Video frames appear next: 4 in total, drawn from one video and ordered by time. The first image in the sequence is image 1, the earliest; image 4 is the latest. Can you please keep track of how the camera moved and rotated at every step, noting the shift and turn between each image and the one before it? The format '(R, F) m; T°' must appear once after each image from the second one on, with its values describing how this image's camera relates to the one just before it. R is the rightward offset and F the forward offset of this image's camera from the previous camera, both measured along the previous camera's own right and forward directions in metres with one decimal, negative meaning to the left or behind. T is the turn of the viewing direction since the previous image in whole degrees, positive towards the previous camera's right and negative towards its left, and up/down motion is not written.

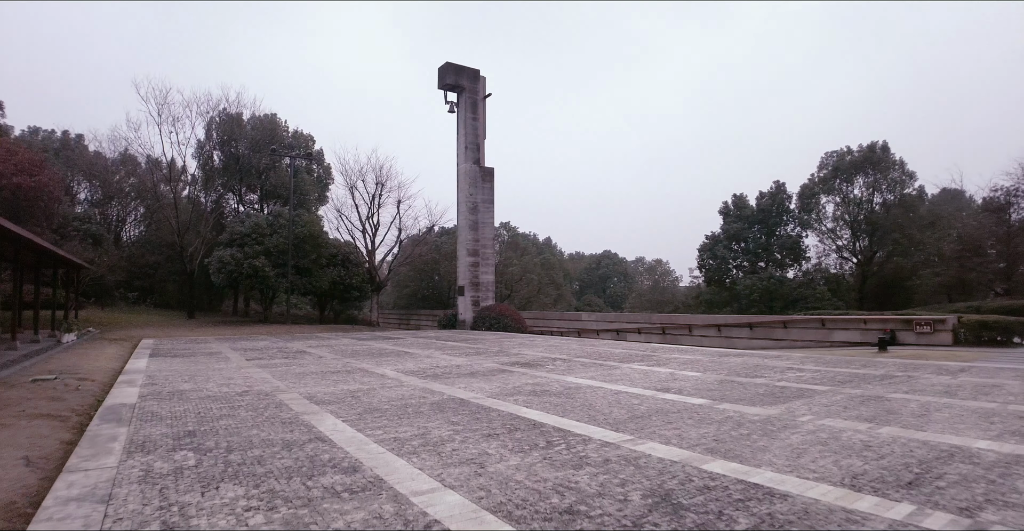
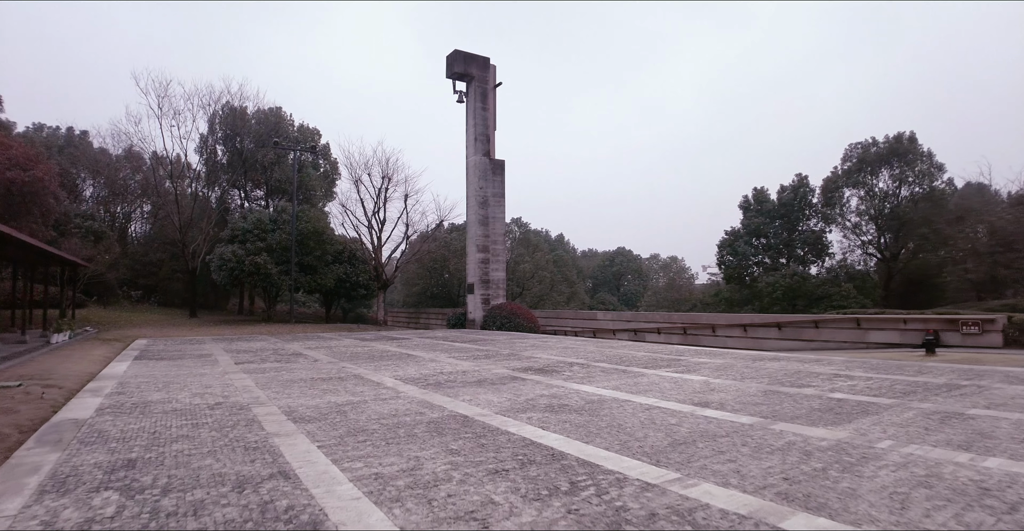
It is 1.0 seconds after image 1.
(0.0, +0.8) m; -1°
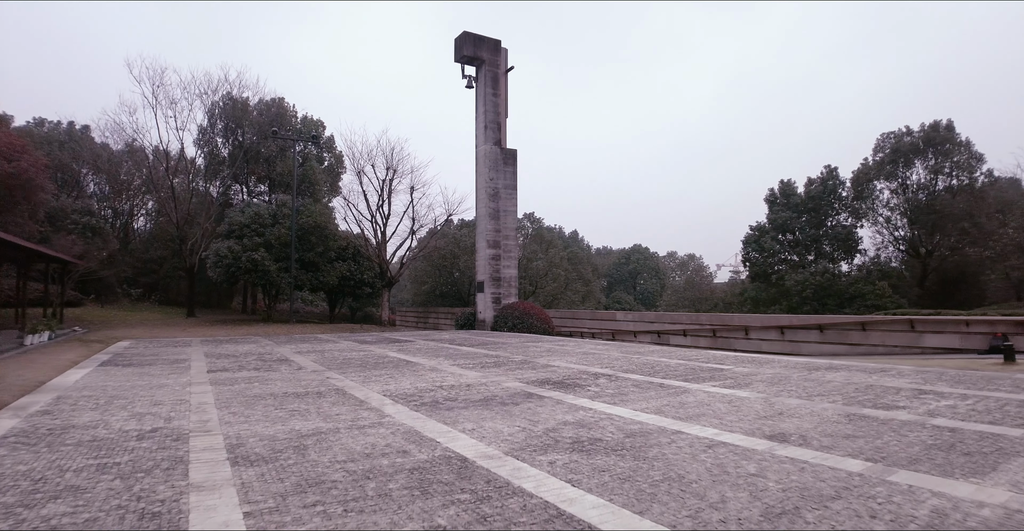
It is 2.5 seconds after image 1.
(0.0, +1.2) m; -1°
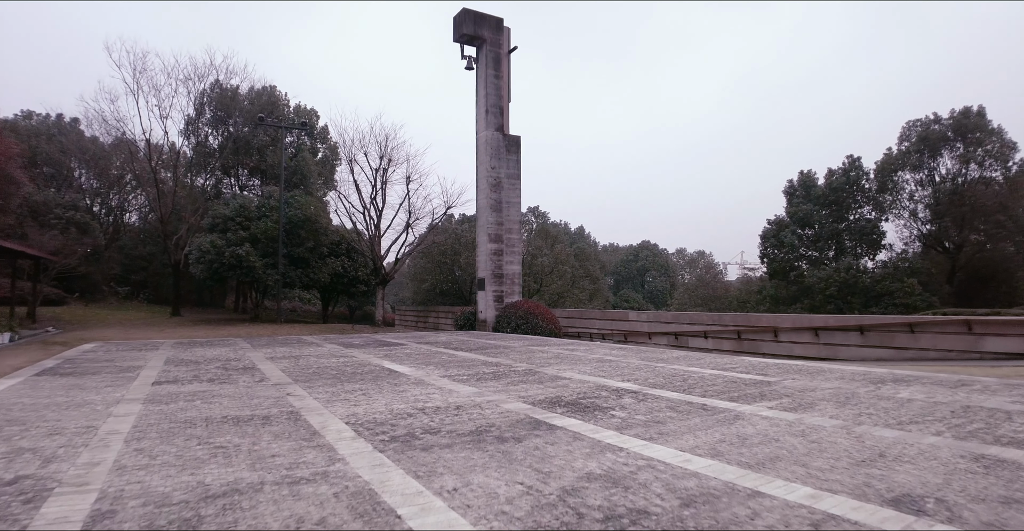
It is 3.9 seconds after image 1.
(0.0, +1.2) m; -1°
